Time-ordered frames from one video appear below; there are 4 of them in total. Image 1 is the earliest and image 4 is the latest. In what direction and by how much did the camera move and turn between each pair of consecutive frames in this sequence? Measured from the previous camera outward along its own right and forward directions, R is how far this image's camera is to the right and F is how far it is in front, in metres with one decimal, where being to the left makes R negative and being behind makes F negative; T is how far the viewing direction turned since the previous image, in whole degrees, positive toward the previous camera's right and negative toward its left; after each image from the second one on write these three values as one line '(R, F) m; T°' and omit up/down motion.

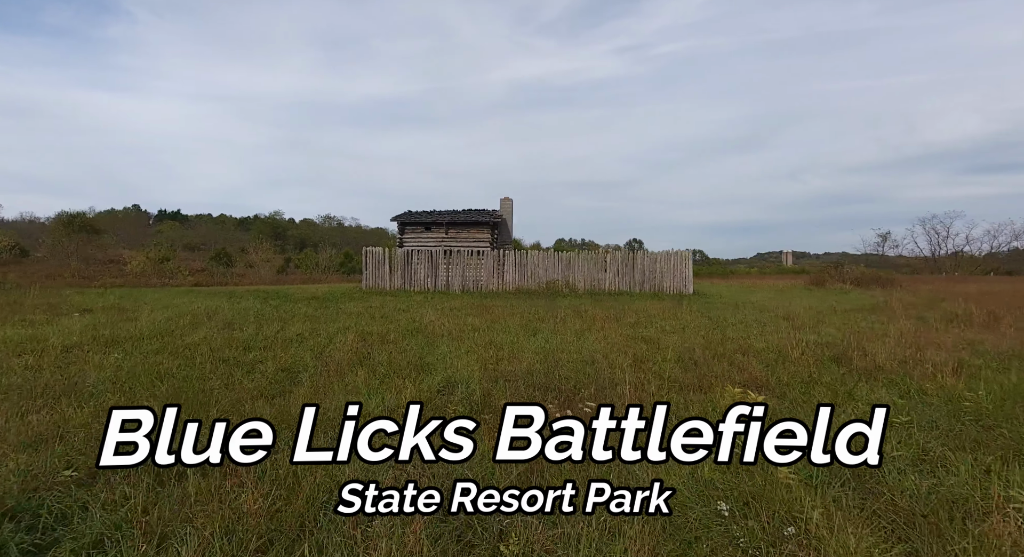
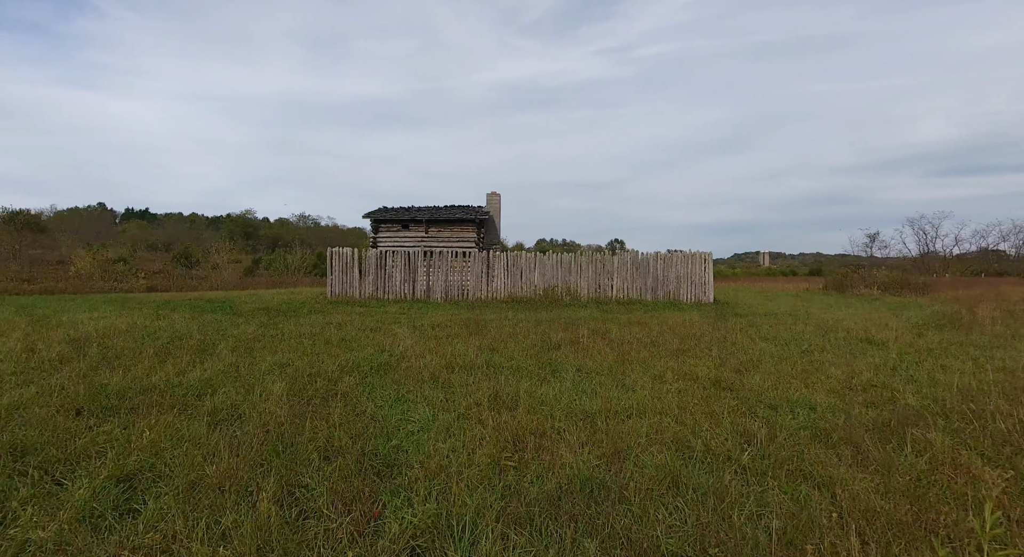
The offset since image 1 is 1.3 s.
(-0.3, +2.3) m; +2°
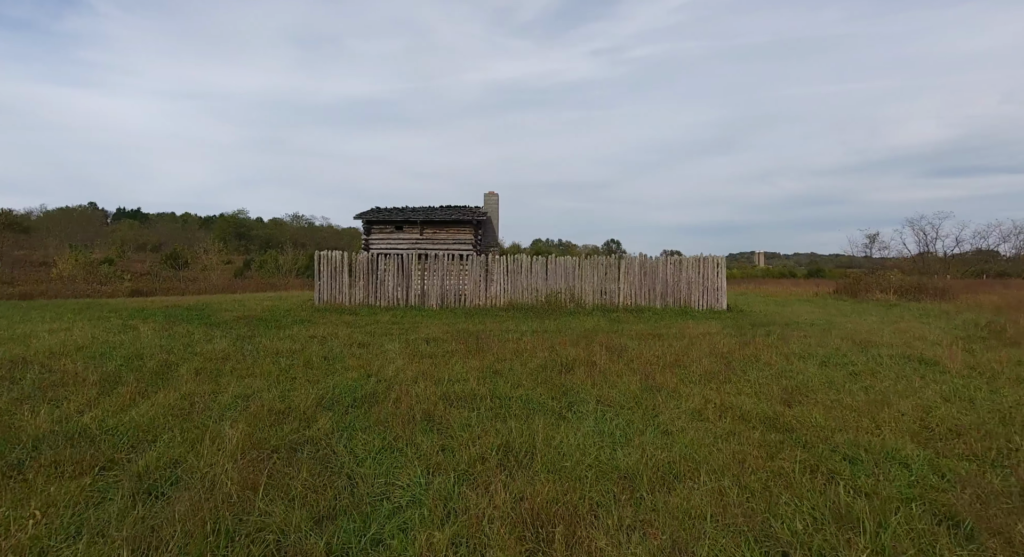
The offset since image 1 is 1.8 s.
(-0.1, +0.8) m; 0°
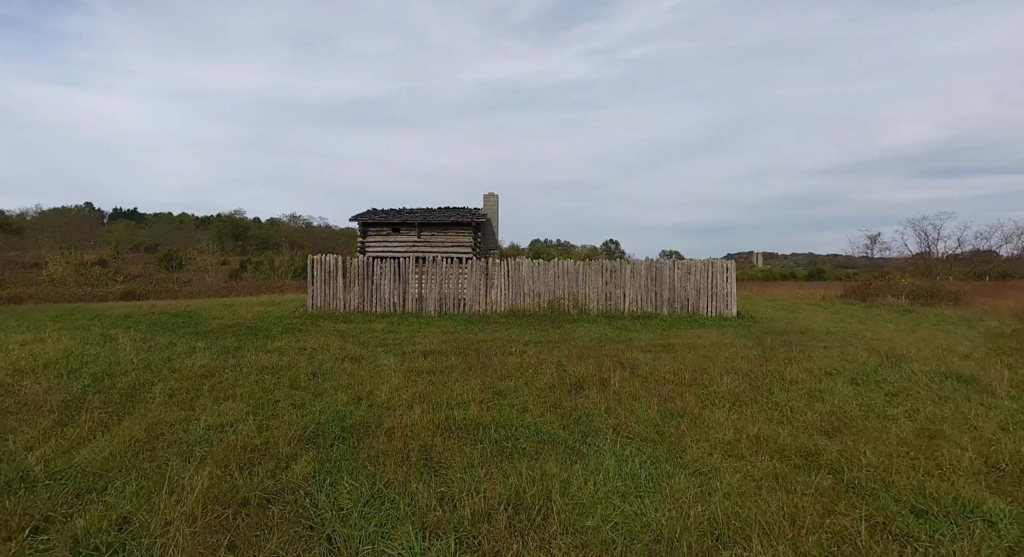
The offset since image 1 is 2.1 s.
(-0.1, +0.5) m; 0°
